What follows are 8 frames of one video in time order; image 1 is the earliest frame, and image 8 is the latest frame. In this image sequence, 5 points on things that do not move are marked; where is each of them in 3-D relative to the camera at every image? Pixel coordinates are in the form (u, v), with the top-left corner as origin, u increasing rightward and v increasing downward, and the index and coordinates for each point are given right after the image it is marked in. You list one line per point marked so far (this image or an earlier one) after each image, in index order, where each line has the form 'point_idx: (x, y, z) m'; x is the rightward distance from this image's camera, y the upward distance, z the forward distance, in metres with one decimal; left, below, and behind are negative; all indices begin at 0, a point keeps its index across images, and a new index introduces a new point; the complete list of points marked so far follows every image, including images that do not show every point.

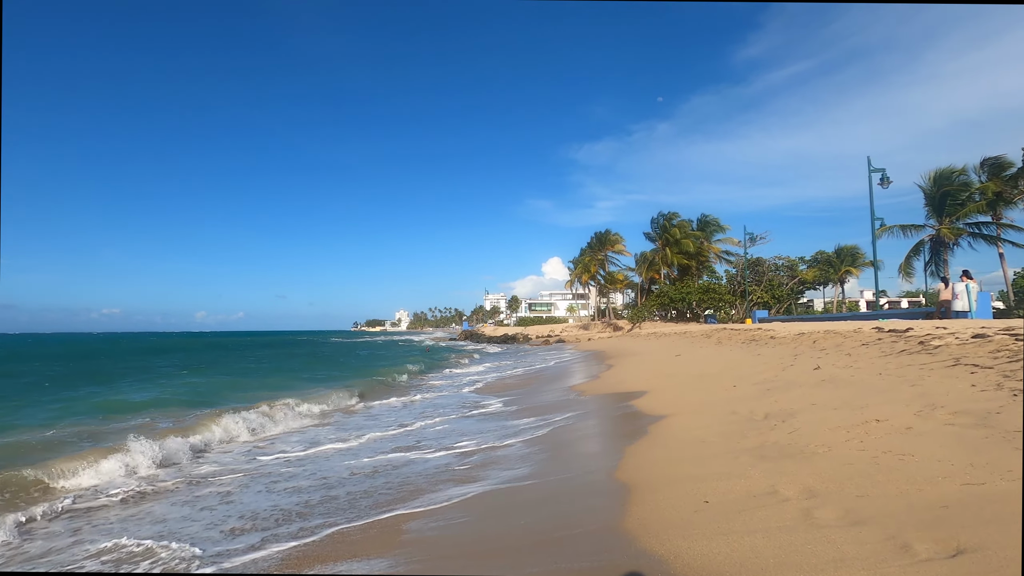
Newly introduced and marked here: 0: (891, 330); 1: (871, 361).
0: (+8.8, -1.0, +12.2) m
1: (+6.1, -1.2, +8.9) m
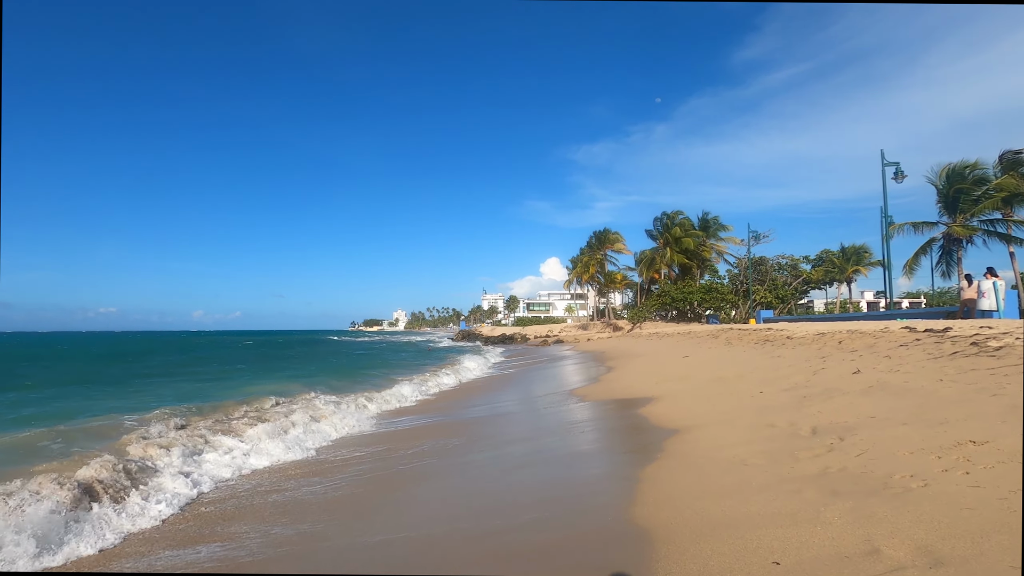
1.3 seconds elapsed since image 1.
0: (+8.7, -0.9, +11.1) m
1: (+6.0, -1.1, +7.8) m
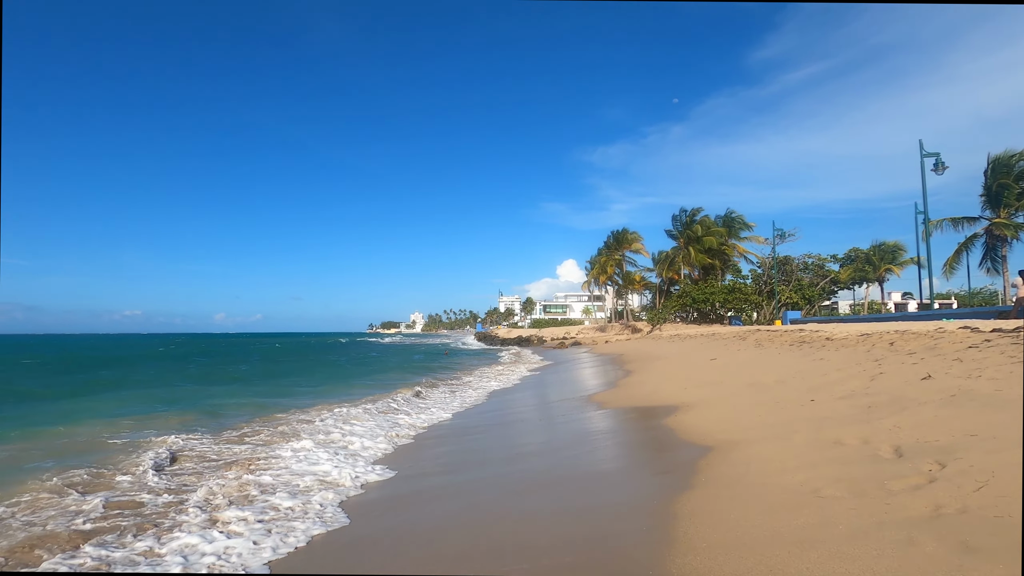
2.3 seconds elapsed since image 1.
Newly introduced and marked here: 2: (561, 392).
0: (+9.0, -0.8, +9.9) m
1: (+6.2, -1.0, +6.6) m
2: (+1.5, -3.1, +15.8) m
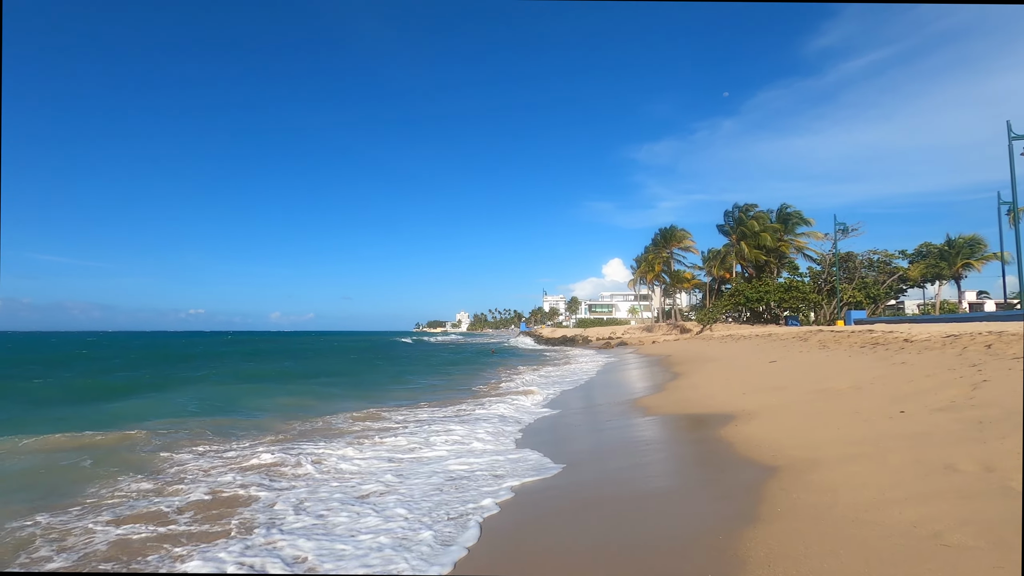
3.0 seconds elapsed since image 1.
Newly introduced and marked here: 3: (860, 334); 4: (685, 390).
0: (+9.7, -0.7, +8.4) m
1: (+6.6, -0.9, +5.4) m
2: (+2.7, -3.0, +15.0) m
3: (+11.4, -1.5, +17.3) m
4: (+4.5, -2.7, +13.7) m
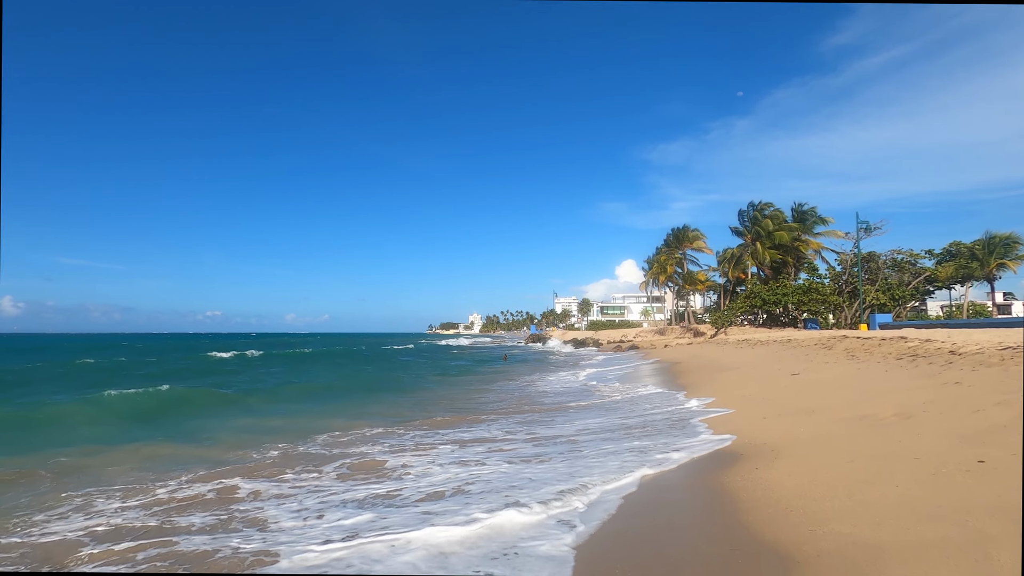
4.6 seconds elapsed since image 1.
0: (+9.3, -0.7, +6.7) m
1: (+6.1, -1.0, +3.7) m
2: (+2.5, -3.1, +13.4) m
3: (+11.3, -1.6, +15.6) m
4: (+4.3, -2.8, +12.1) m
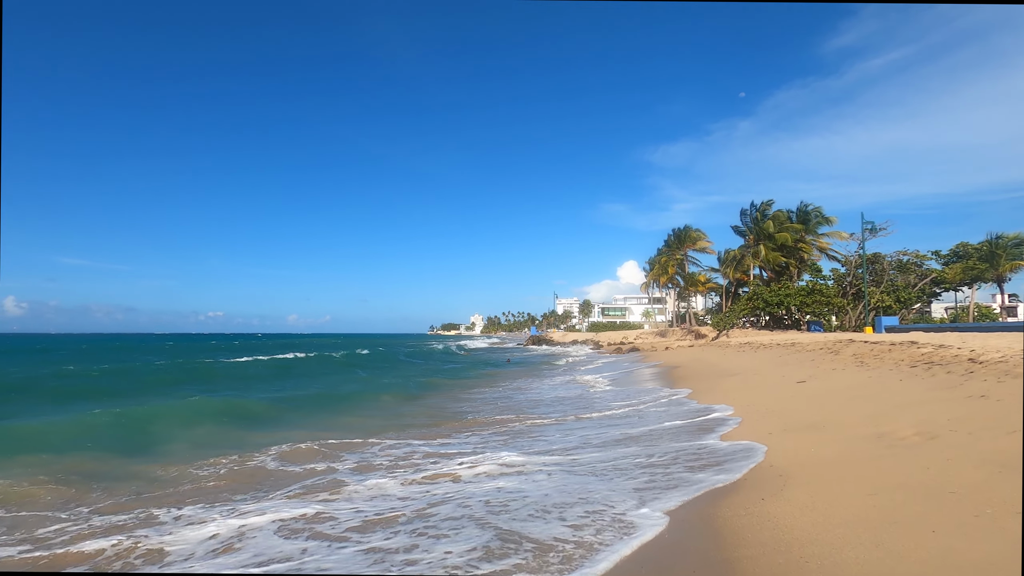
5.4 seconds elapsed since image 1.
0: (+8.9, -0.8, +5.8) m
1: (+5.8, -1.0, +2.9) m
2: (+2.2, -3.2, +12.6) m
3: (+11.0, -1.7, +14.7) m
4: (+4.0, -2.8, +11.3) m
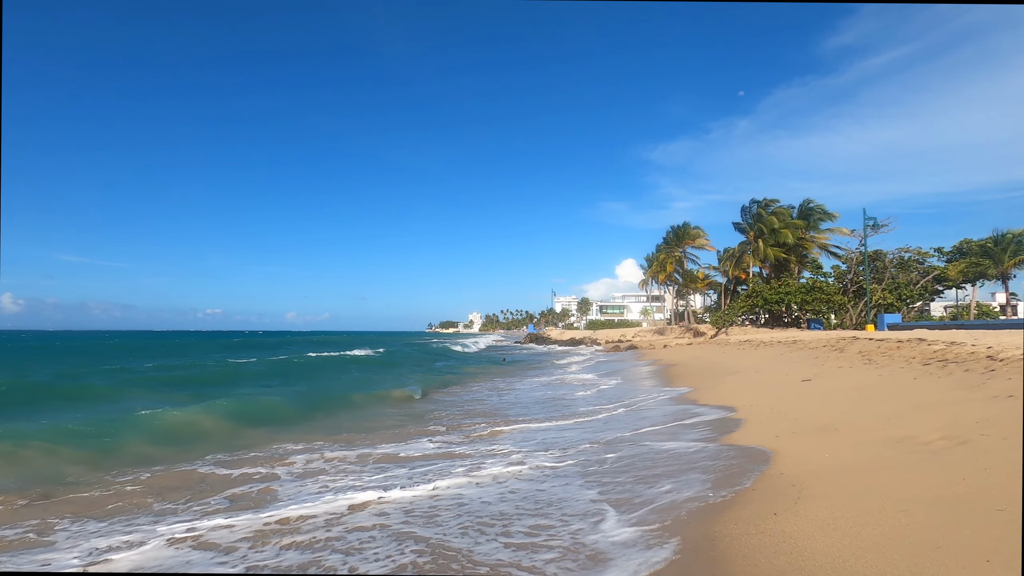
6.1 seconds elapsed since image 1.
0: (+8.7, -0.7, +5.2) m
1: (+5.6, -0.9, +2.3) m
2: (+1.9, -3.0, +12.0) m
3: (+10.7, -1.5, +14.1) m
4: (+3.7, -2.7, +10.7) m
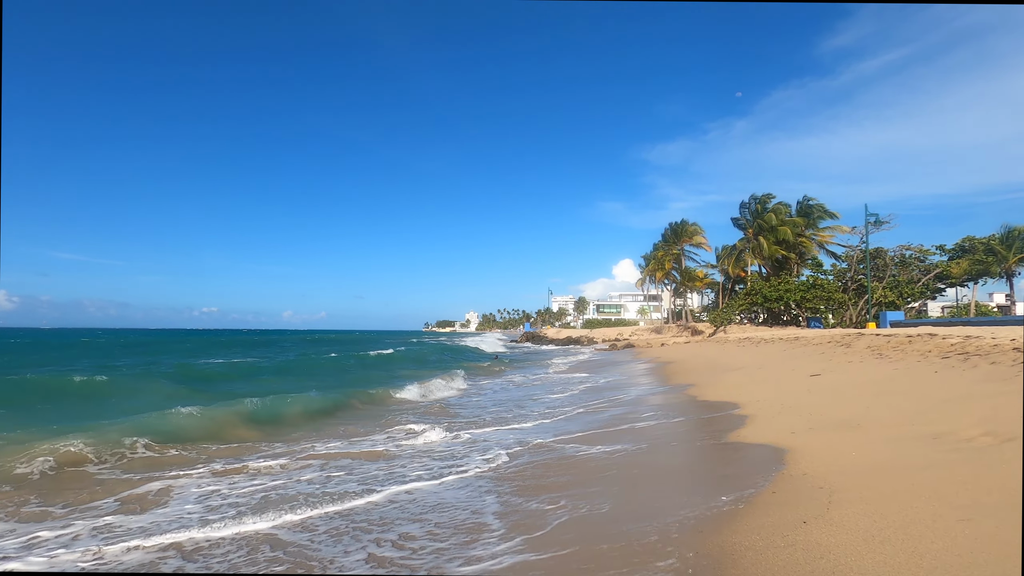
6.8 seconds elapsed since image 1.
0: (+8.6, -0.4, +4.5) m
1: (+5.4, -0.7, +1.5) m
2: (+1.7, -2.8, +11.2) m
3: (+10.5, -1.3, +13.4) m
4: (+3.6, -2.4, +9.9) m
